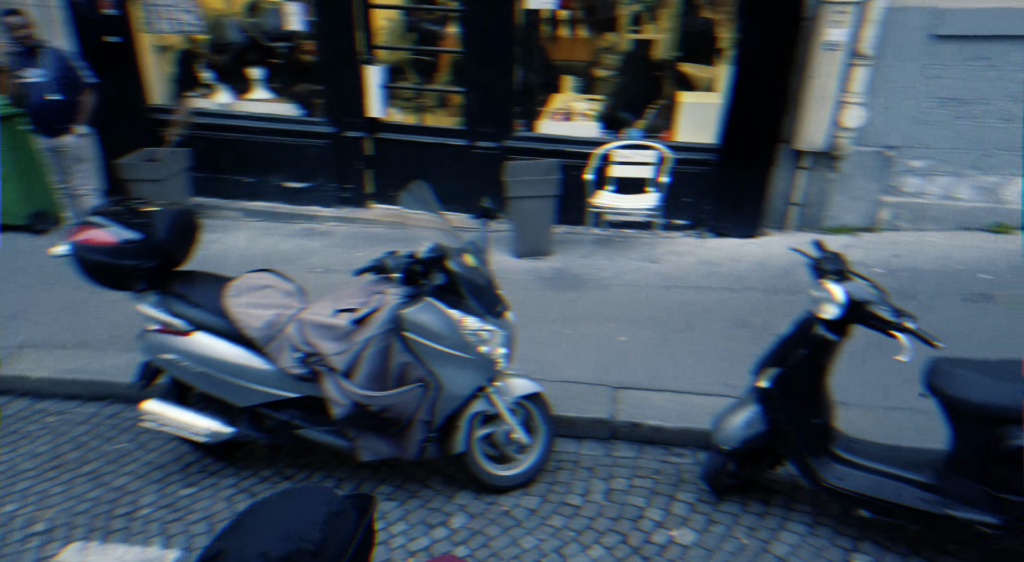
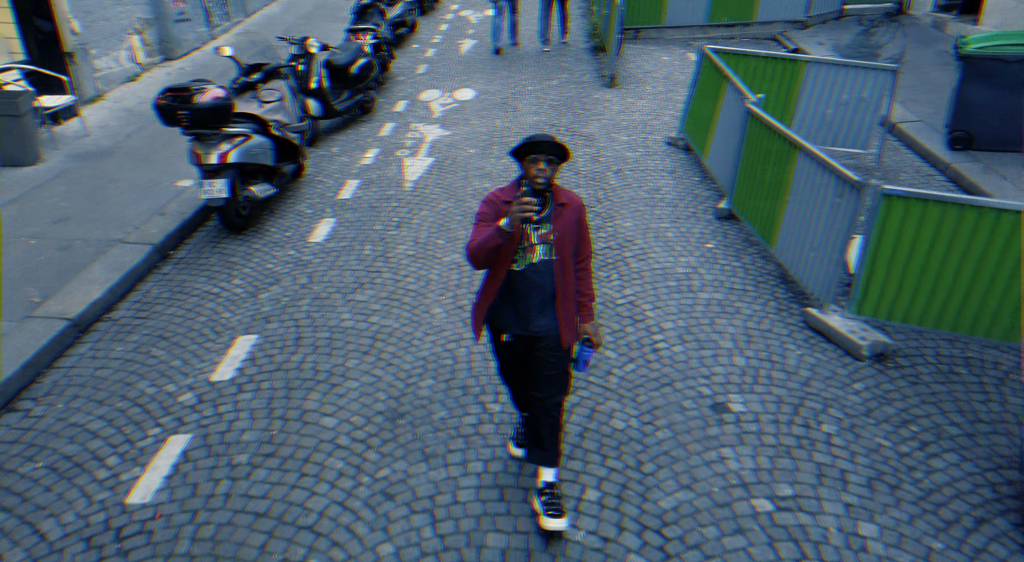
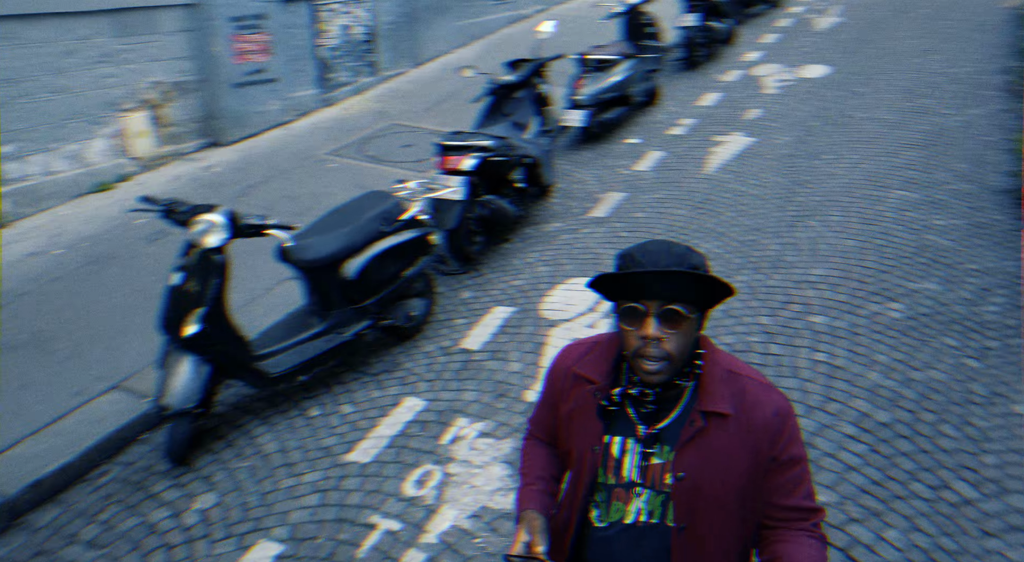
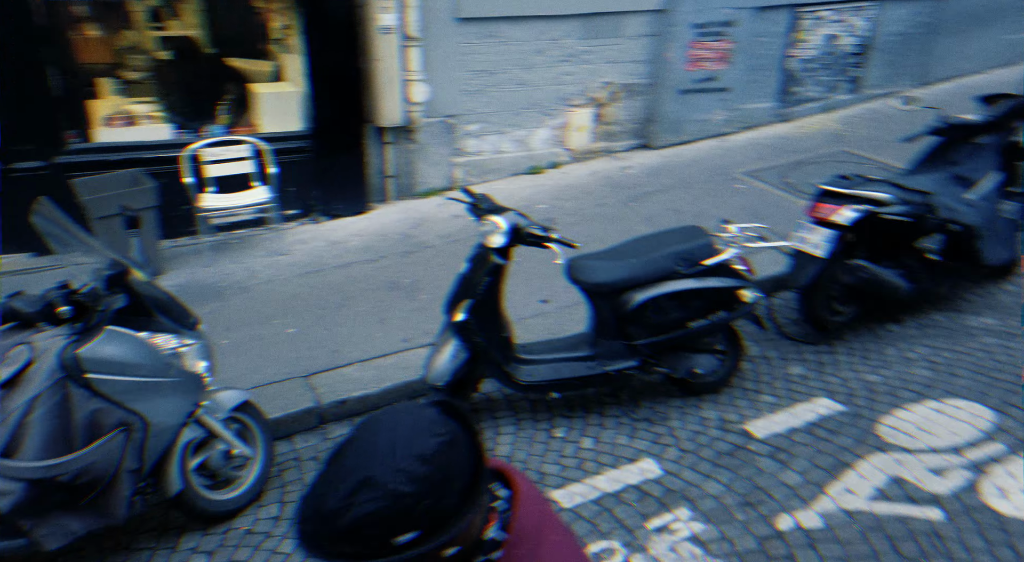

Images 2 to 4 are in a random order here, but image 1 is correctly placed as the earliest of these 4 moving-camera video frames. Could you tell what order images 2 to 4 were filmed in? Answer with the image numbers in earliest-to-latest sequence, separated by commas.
4, 3, 2
